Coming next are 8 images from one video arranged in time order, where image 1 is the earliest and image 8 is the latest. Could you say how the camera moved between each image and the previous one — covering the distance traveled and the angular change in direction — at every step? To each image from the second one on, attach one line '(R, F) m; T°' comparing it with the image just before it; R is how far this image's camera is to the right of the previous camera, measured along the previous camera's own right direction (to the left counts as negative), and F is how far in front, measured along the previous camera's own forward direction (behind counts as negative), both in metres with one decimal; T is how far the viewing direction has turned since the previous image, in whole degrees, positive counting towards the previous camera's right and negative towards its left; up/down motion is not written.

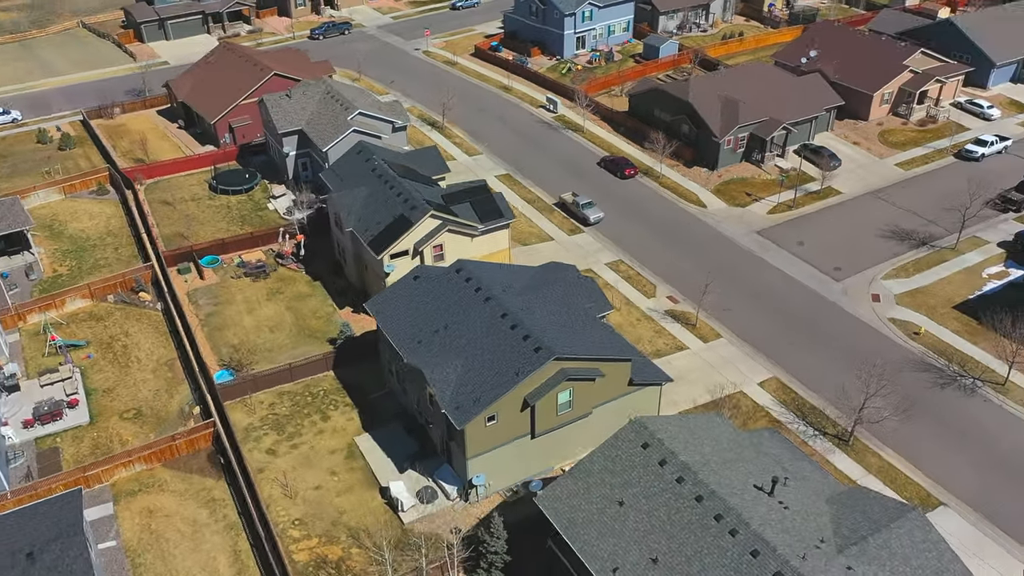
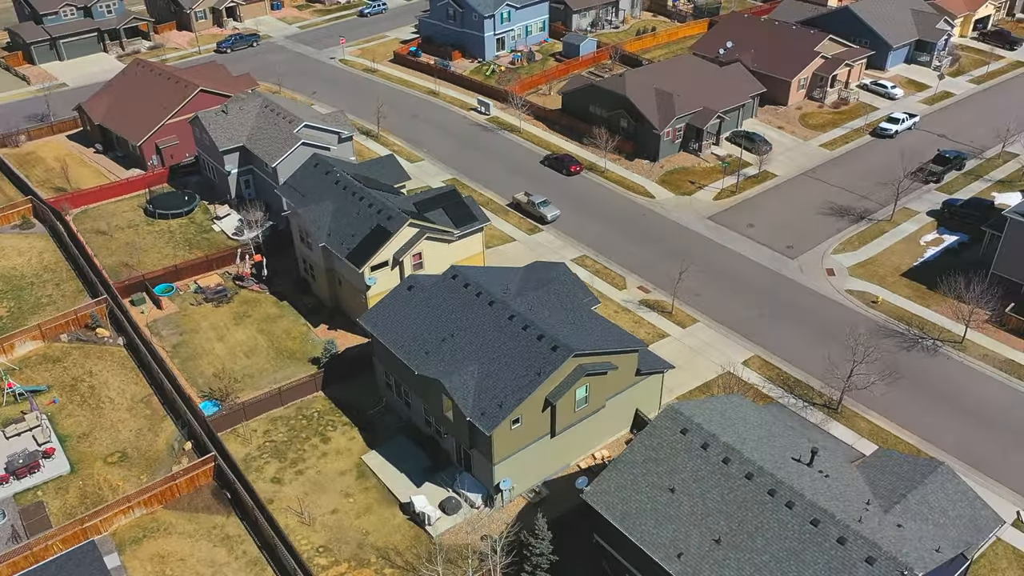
(-4.2, +0.3) m; +7°
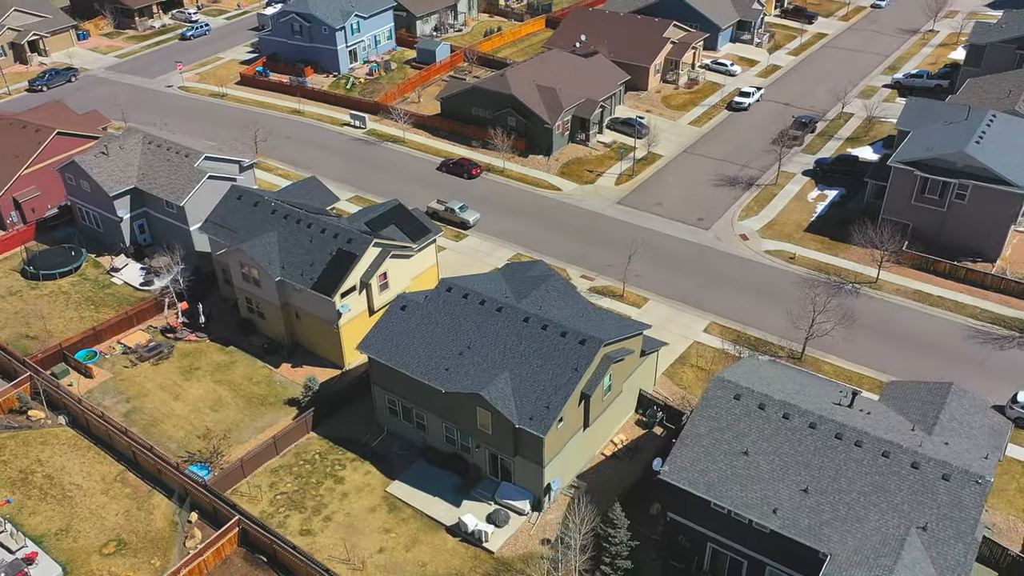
(-7.5, +1.0) m; +14°
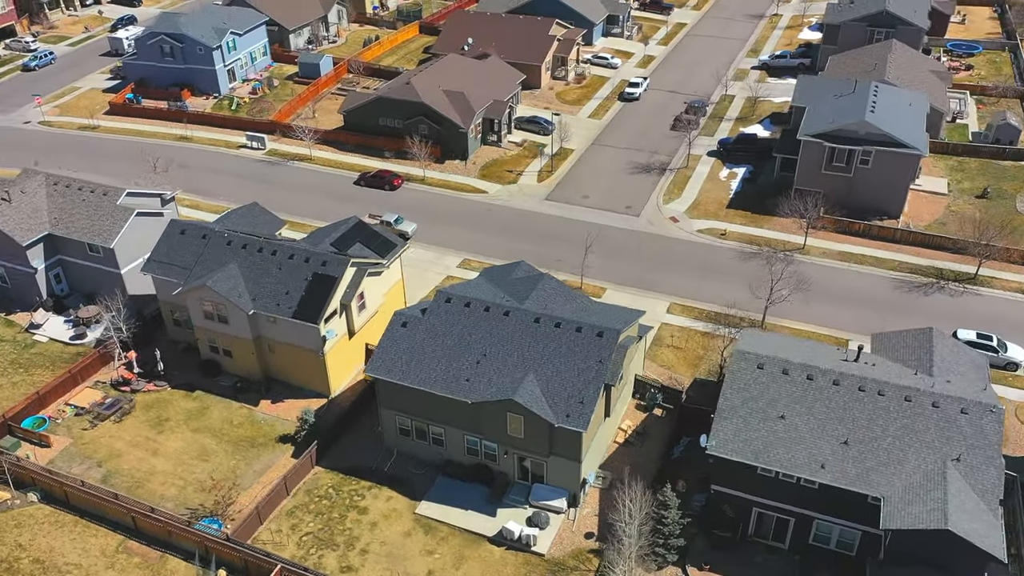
(-5.9, +0.6) m; +11°
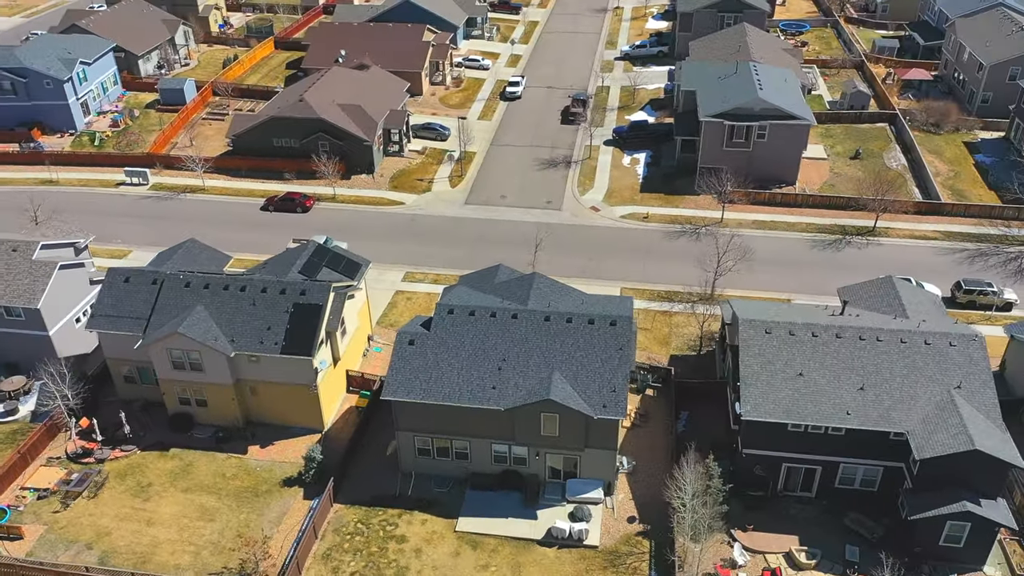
(-6.6, +0.7) m; +12°
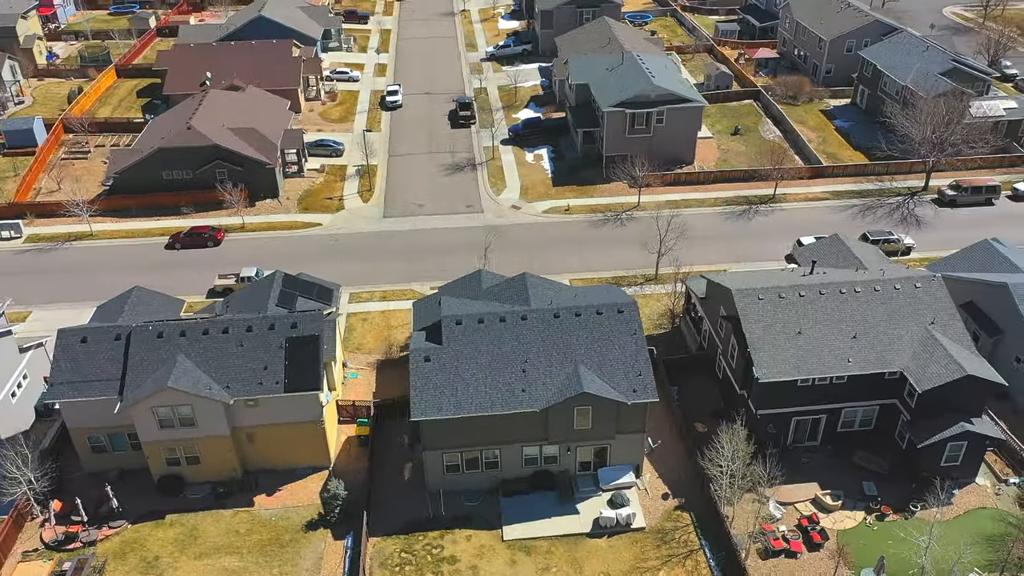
(-6.7, +0.8) m; +12°
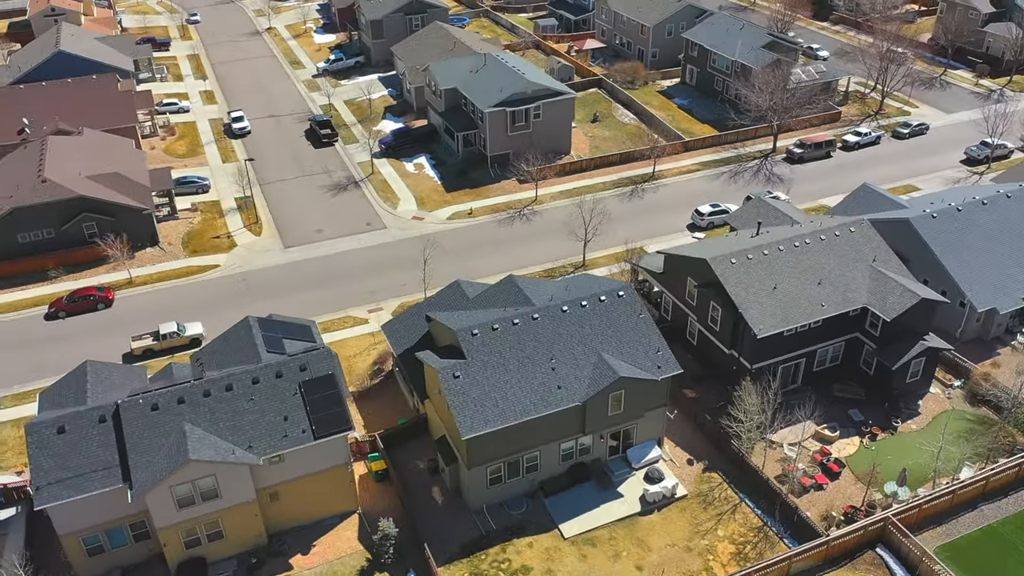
(-8.2, +1.2) m; +15°
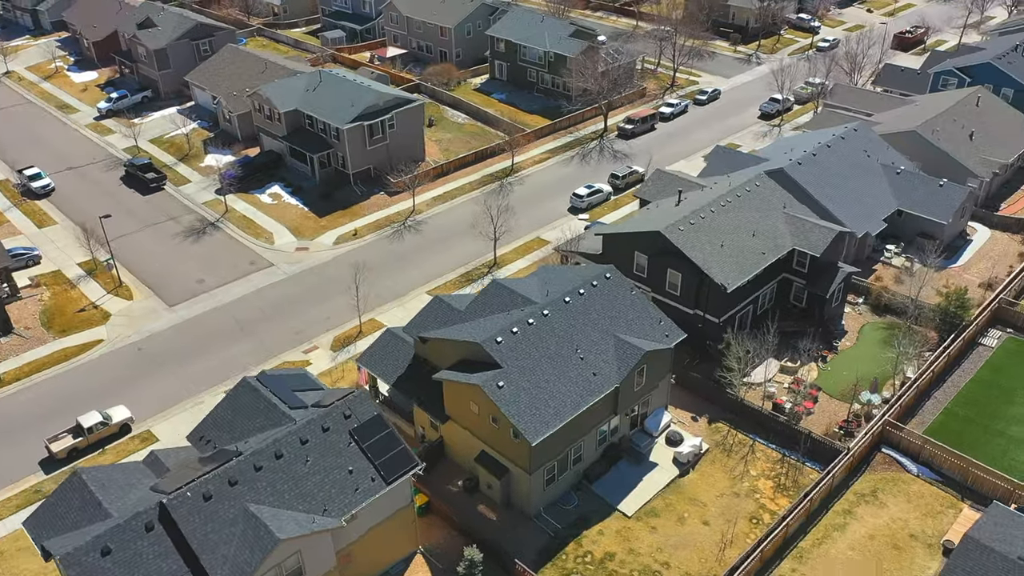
(-9.7, +1.6) m; +18°
